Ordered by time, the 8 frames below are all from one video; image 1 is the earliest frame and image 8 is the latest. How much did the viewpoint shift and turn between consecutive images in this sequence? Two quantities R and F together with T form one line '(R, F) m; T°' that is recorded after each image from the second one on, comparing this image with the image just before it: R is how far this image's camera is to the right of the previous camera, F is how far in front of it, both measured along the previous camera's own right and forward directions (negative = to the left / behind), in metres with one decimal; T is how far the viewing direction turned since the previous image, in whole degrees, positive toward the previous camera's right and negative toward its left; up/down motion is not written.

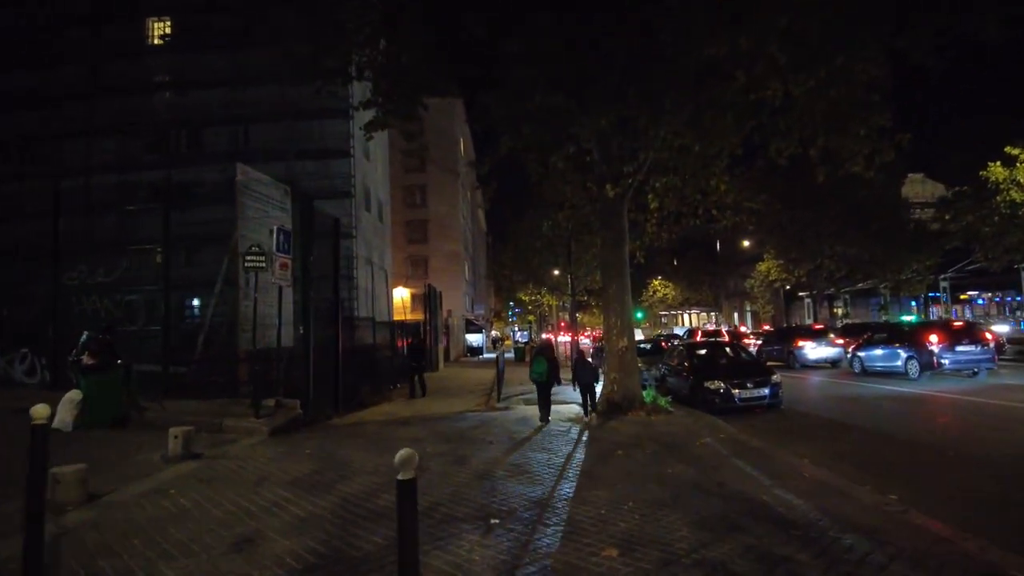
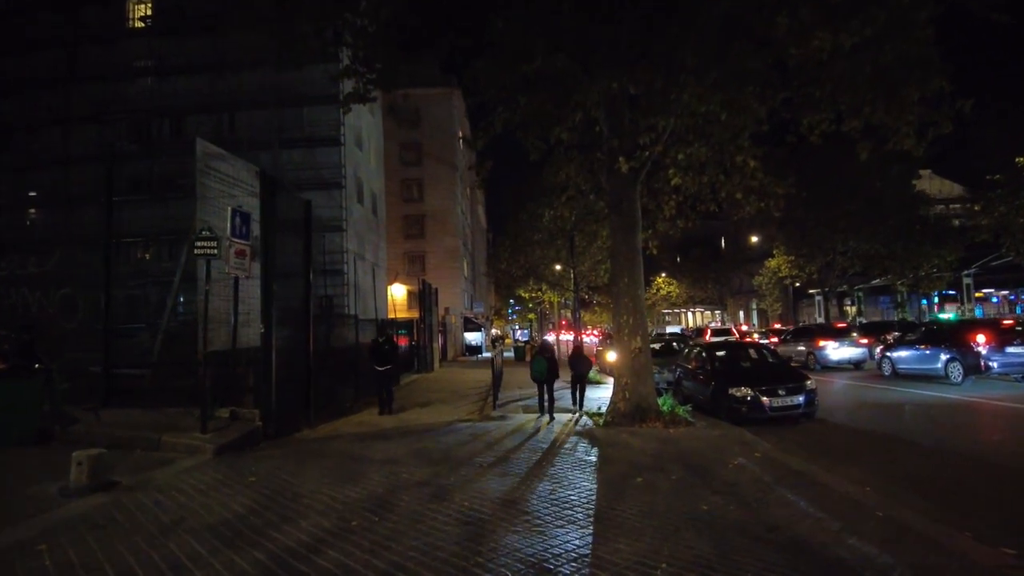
(+0.1, +1.9) m; 0°
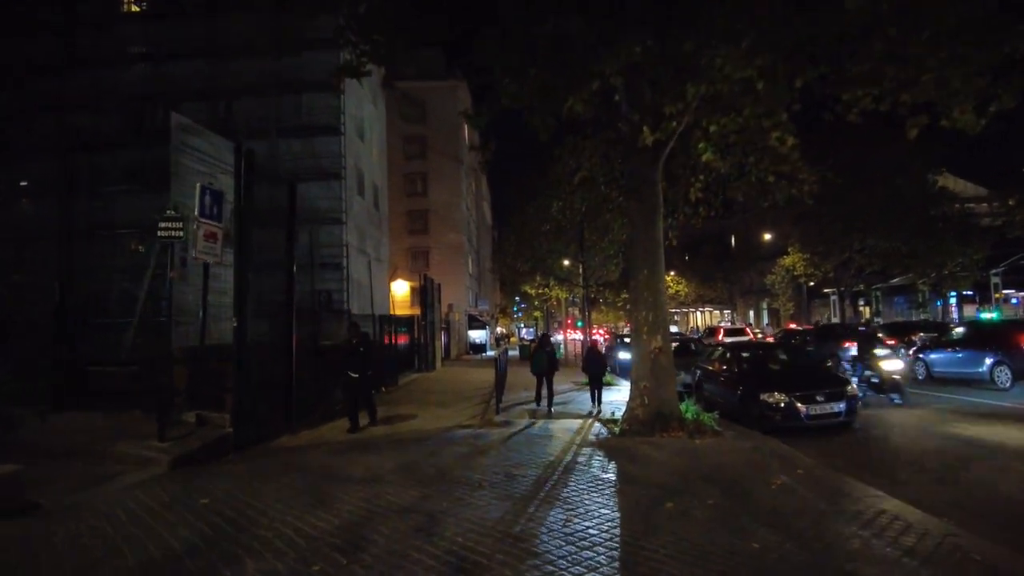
(0.0, +1.4) m; 0°
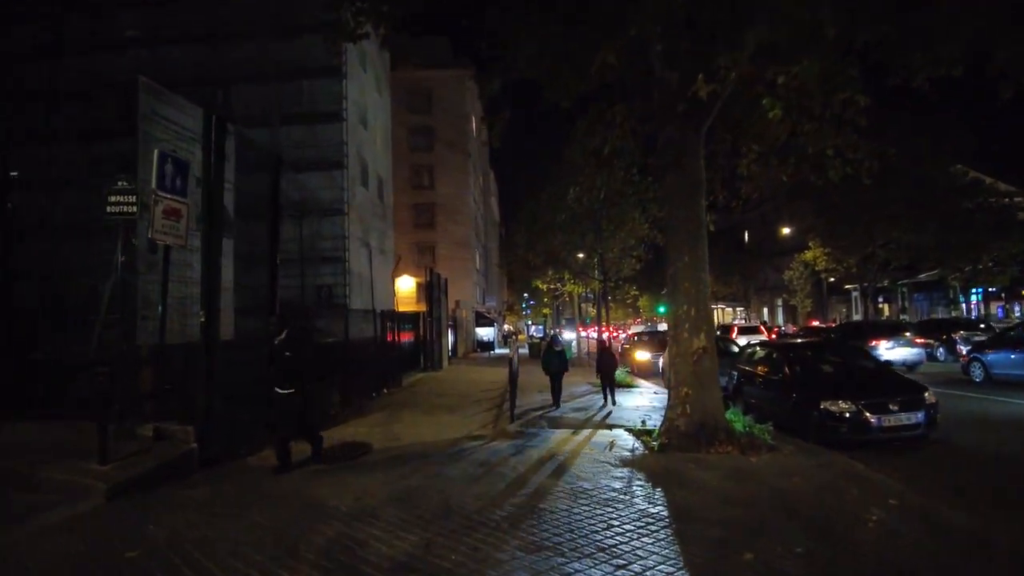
(-0.2, +1.7) m; -1°
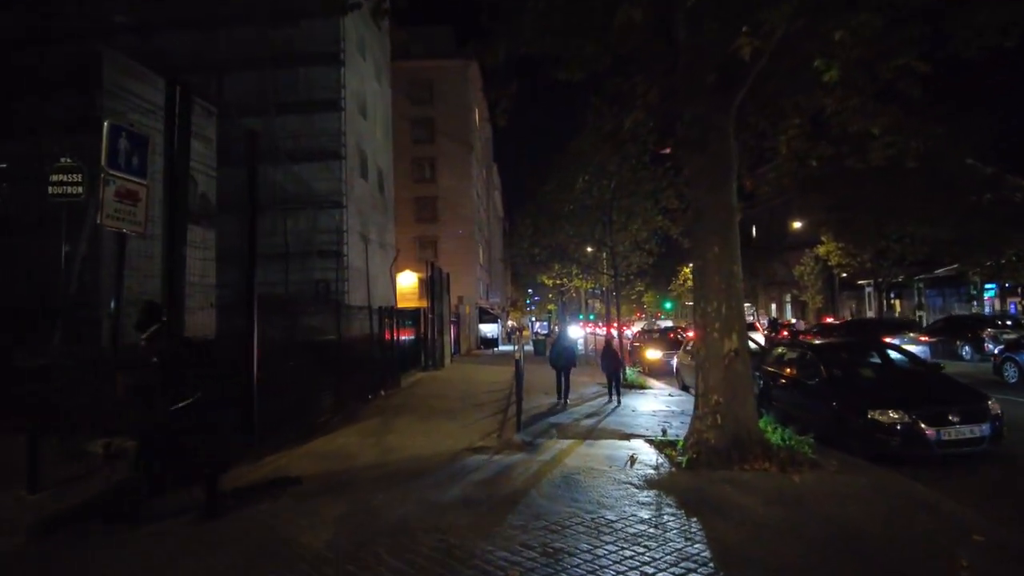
(-0.1, +1.1) m; 0°
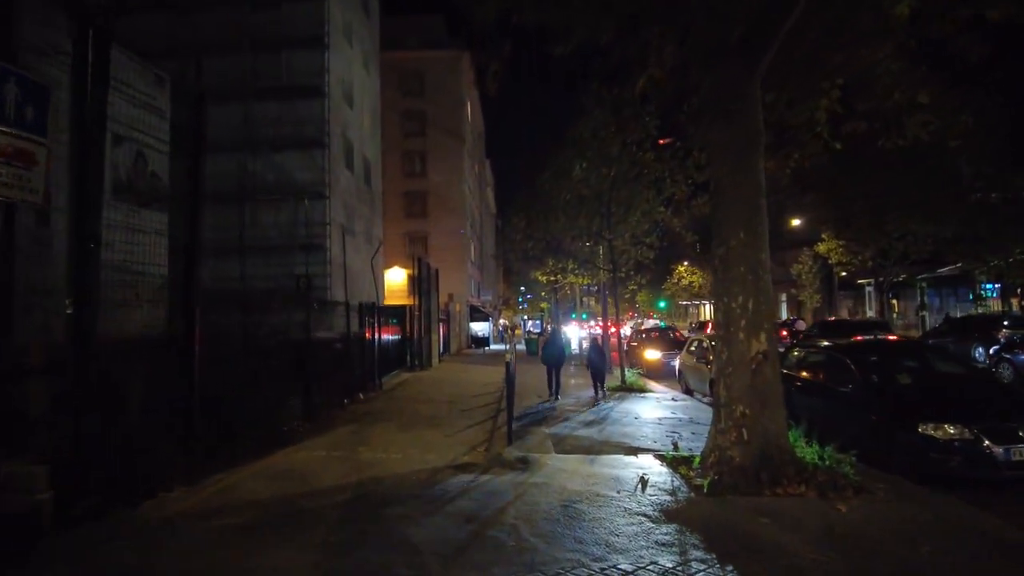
(0.0, +1.4) m; +1°
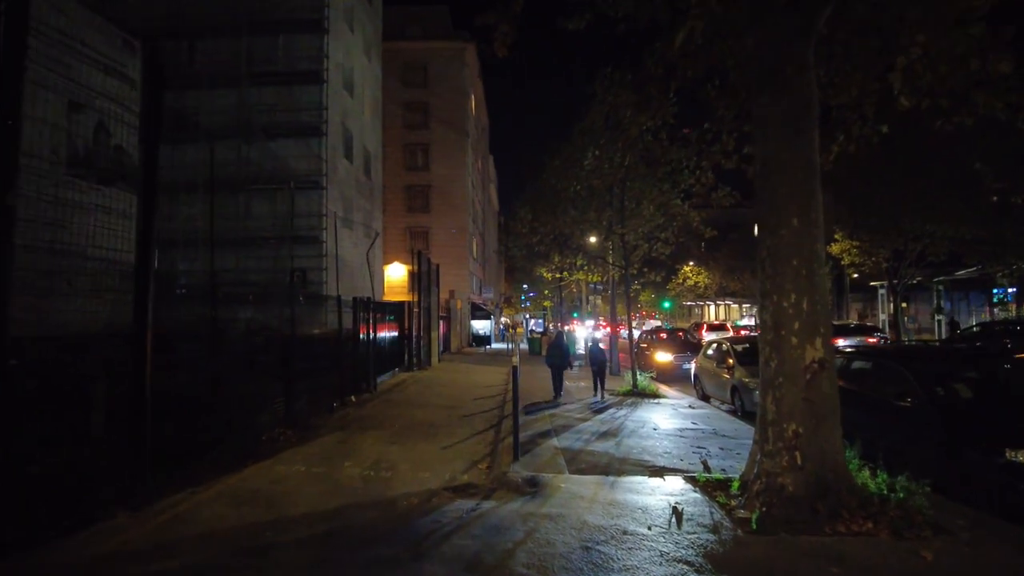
(-0.1, +1.2) m; 0°
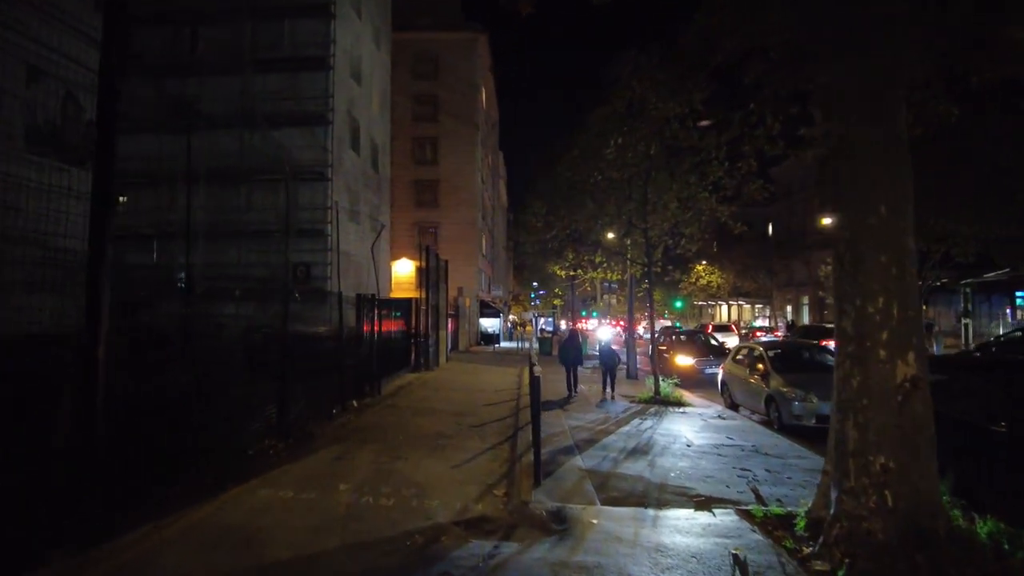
(-0.2, +1.1) m; -1°
